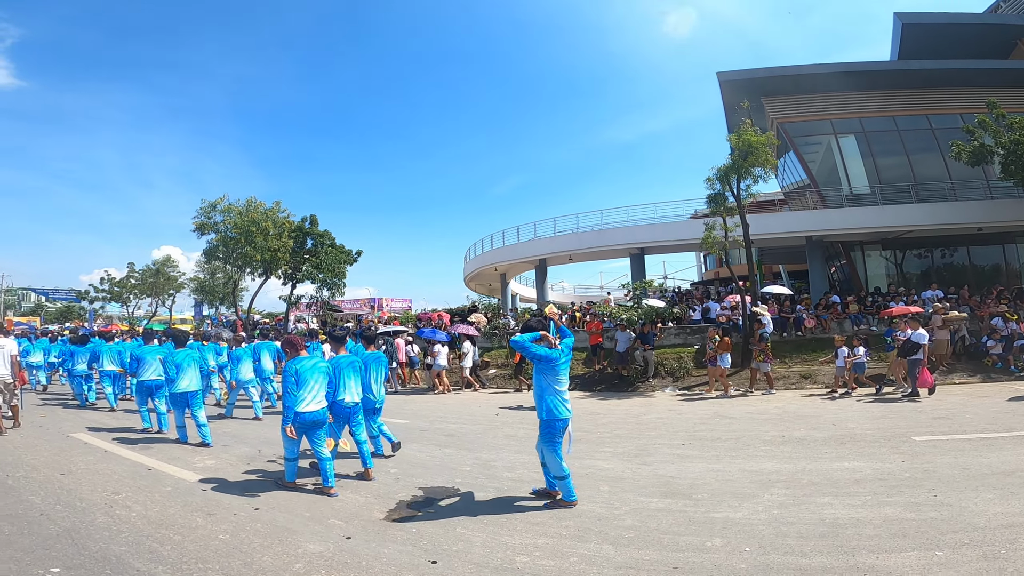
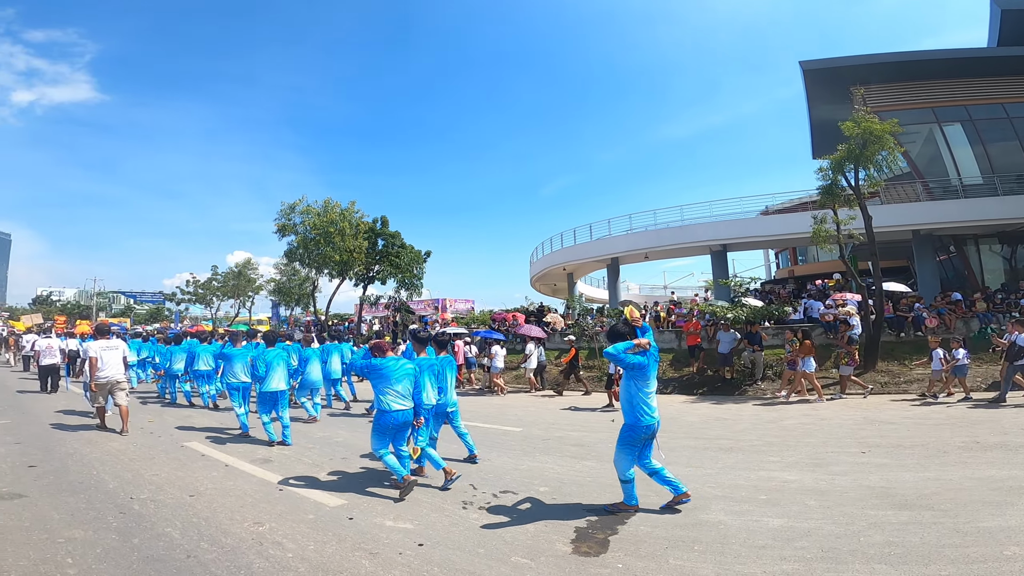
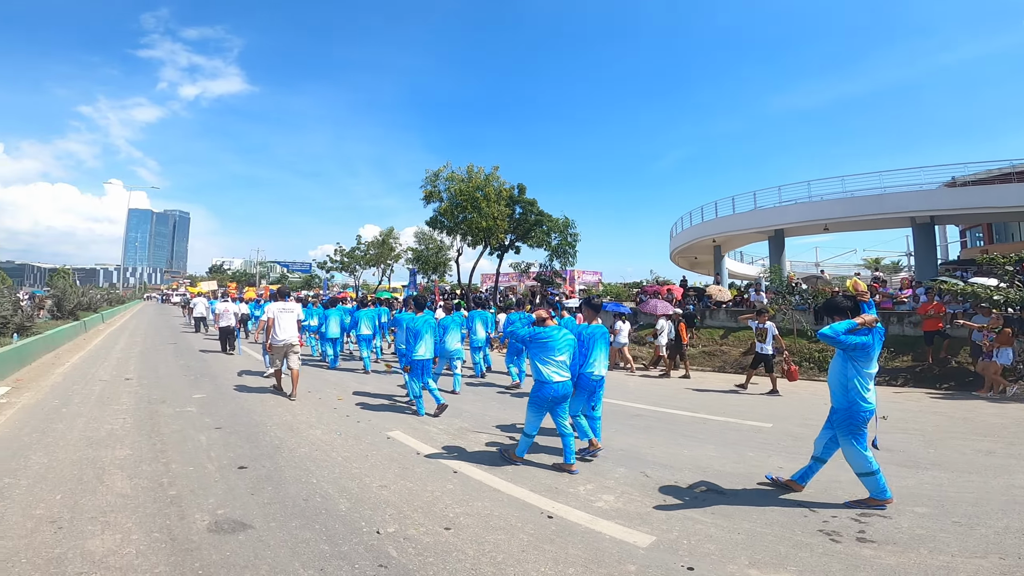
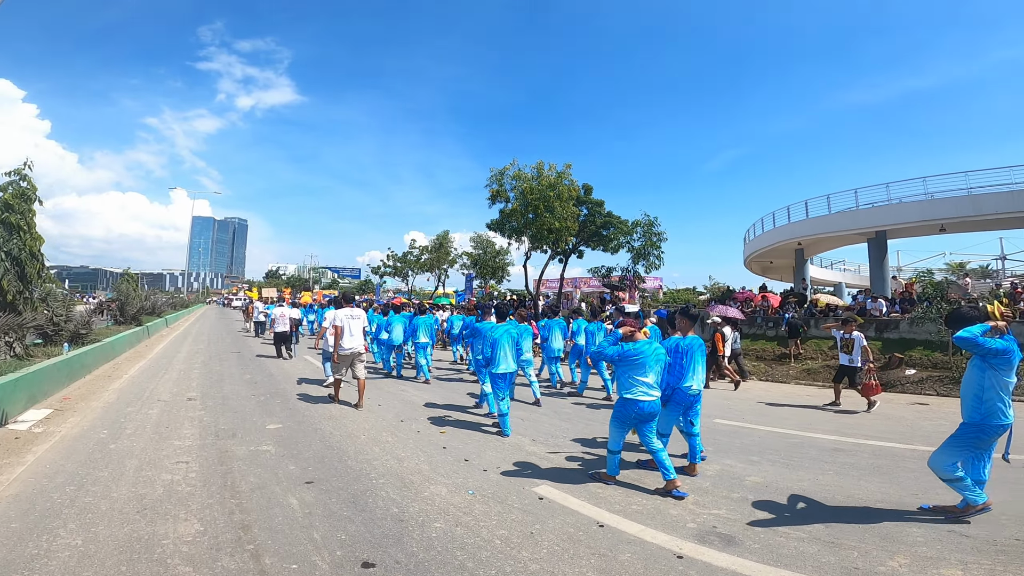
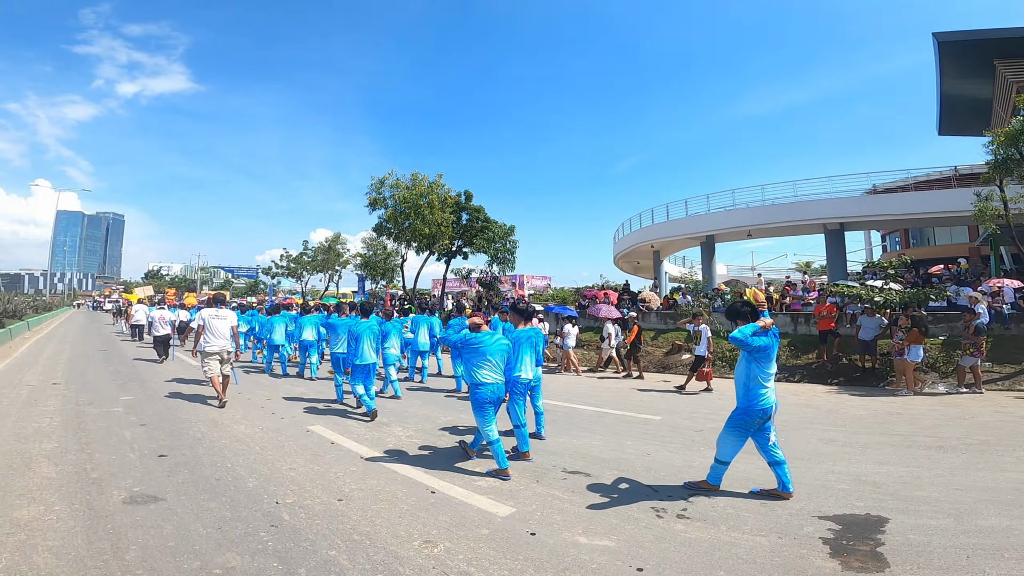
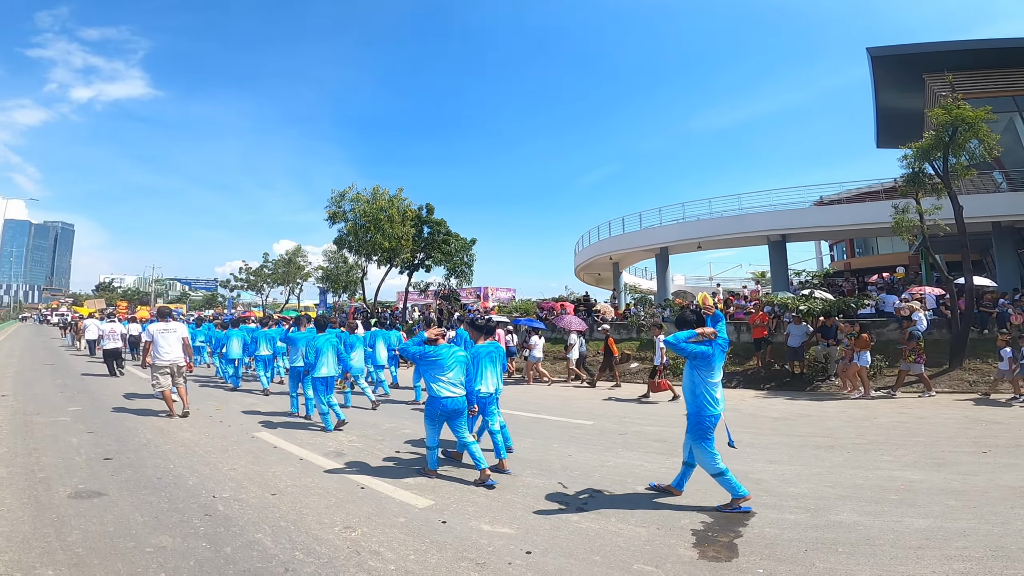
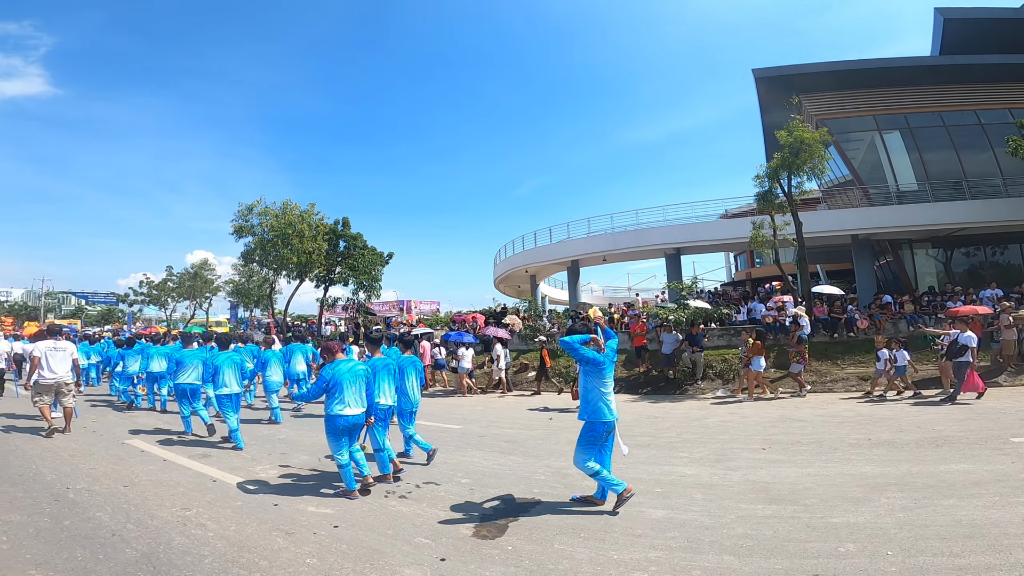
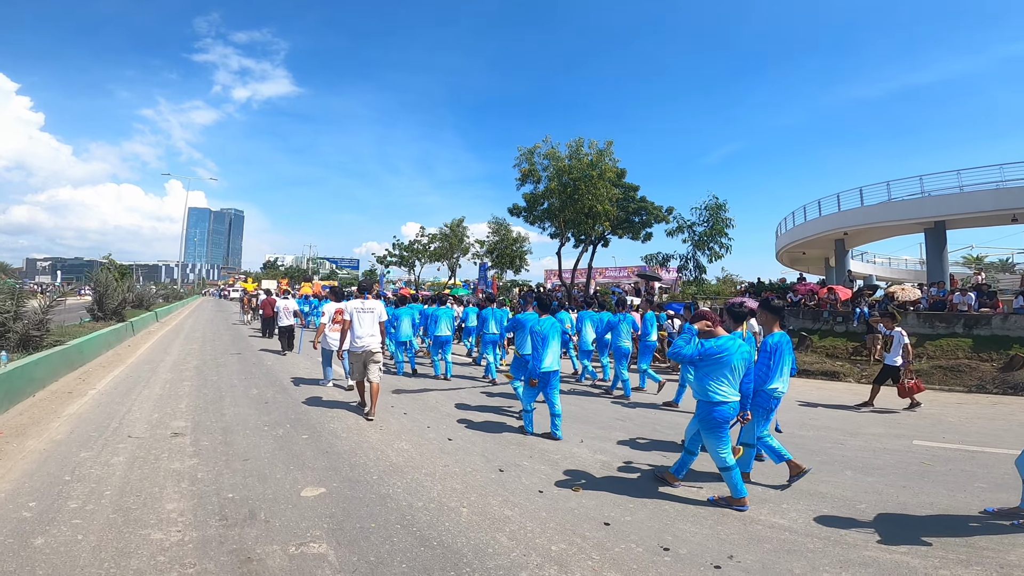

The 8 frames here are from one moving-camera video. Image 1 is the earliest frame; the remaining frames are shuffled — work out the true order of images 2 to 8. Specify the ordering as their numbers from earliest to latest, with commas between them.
7, 2, 6, 5, 3, 4, 8
